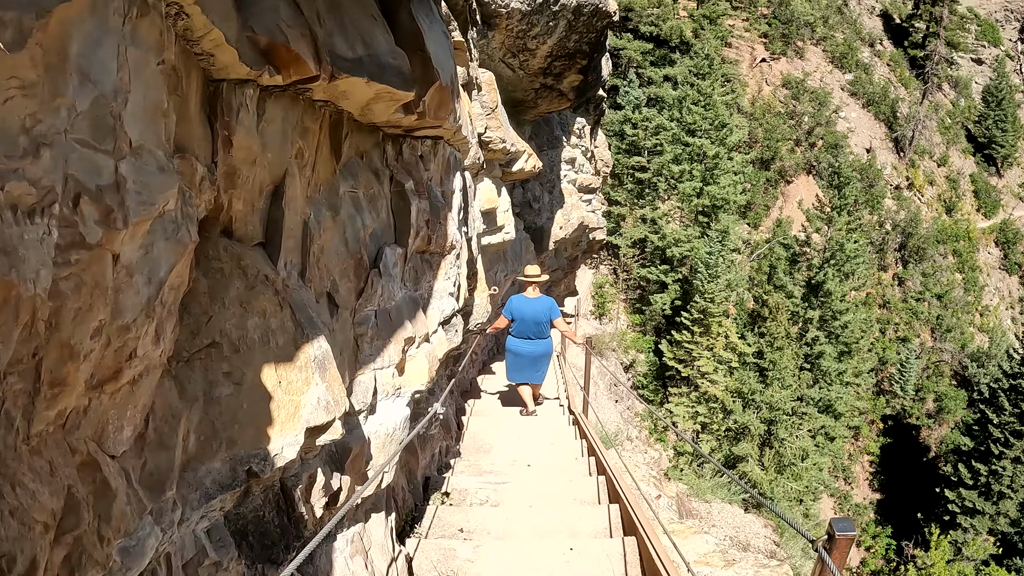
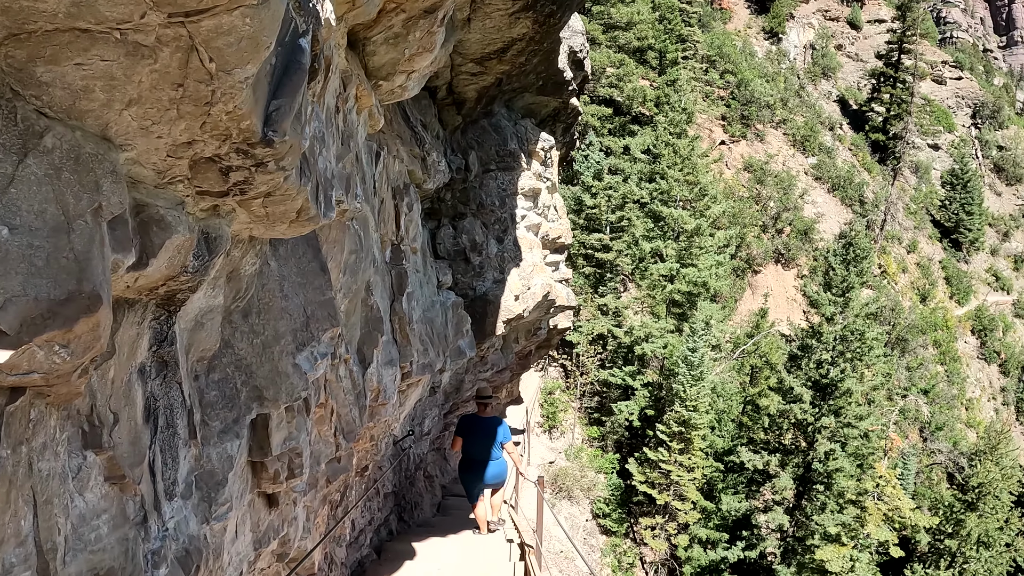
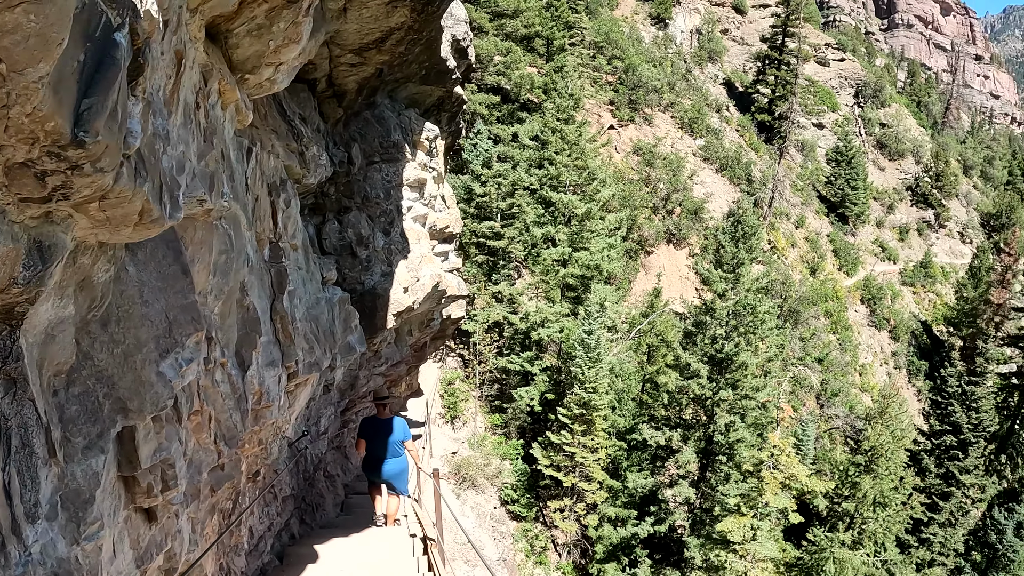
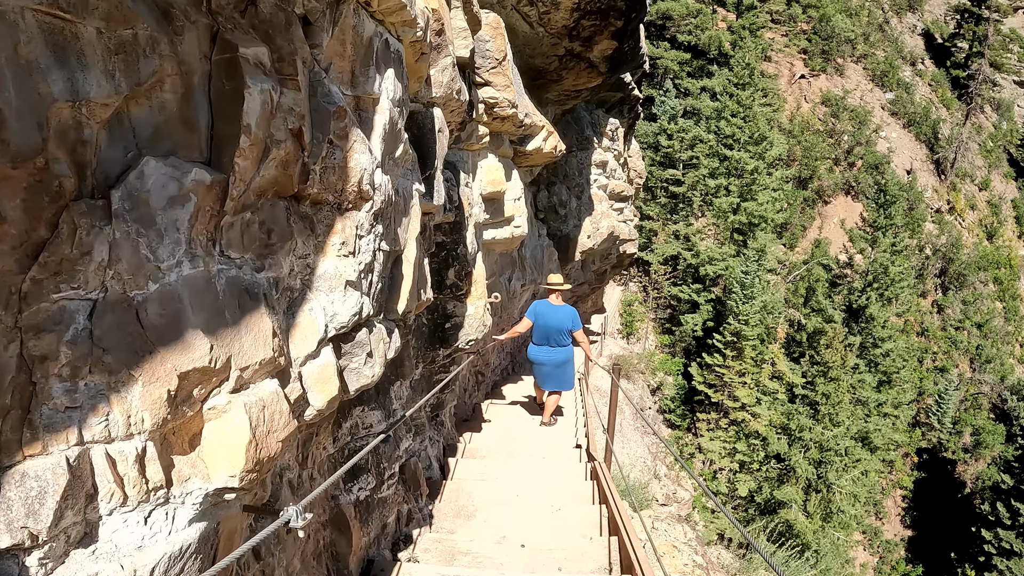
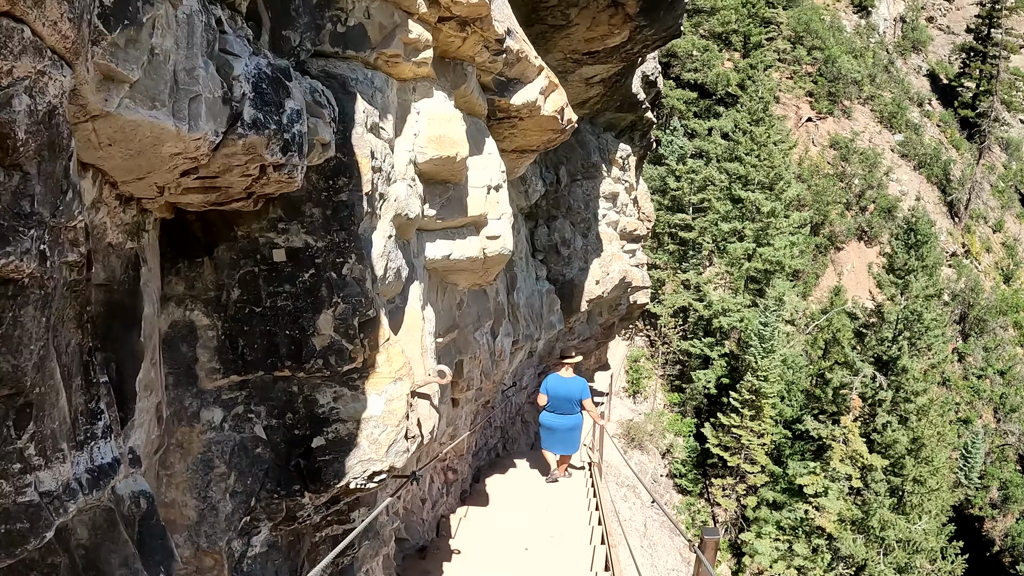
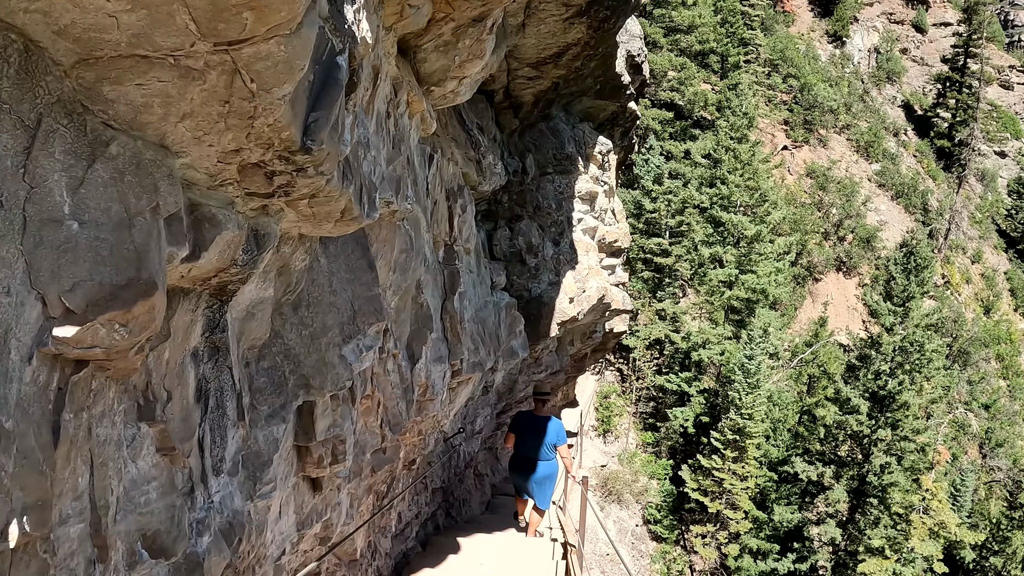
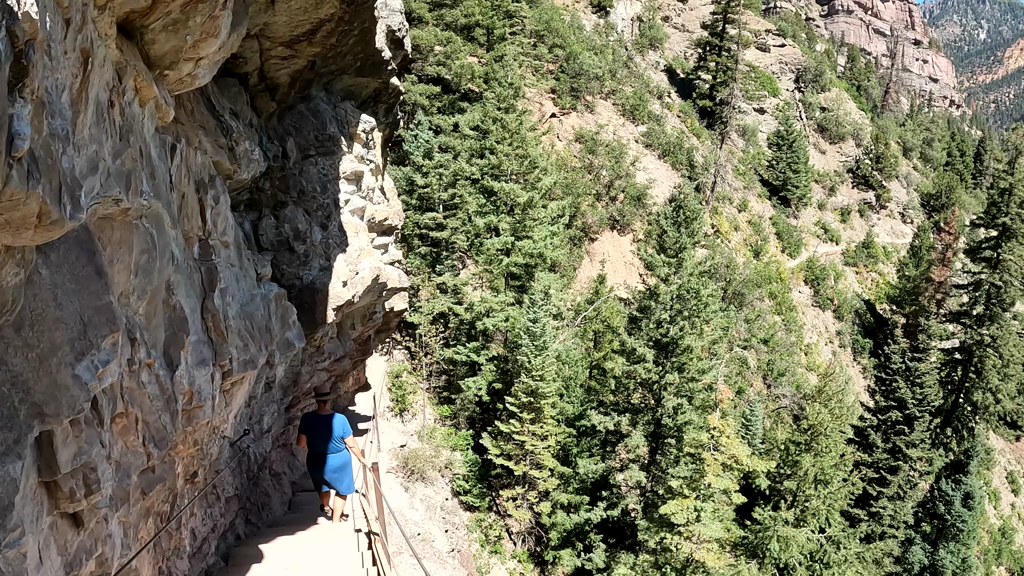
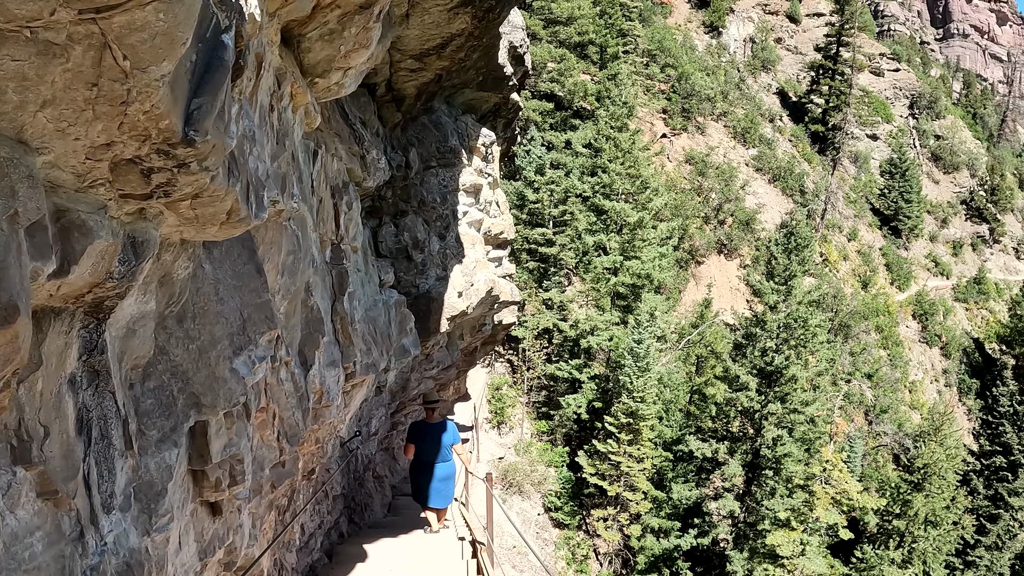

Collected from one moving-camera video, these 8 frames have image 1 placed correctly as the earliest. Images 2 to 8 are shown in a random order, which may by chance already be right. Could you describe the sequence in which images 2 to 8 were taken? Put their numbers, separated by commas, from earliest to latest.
4, 5, 6, 2, 8, 3, 7
